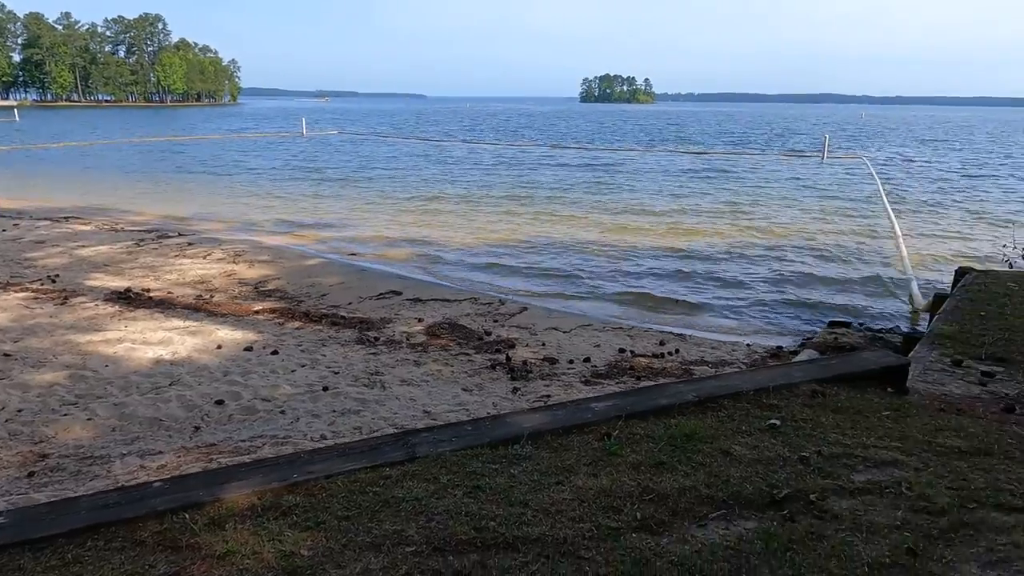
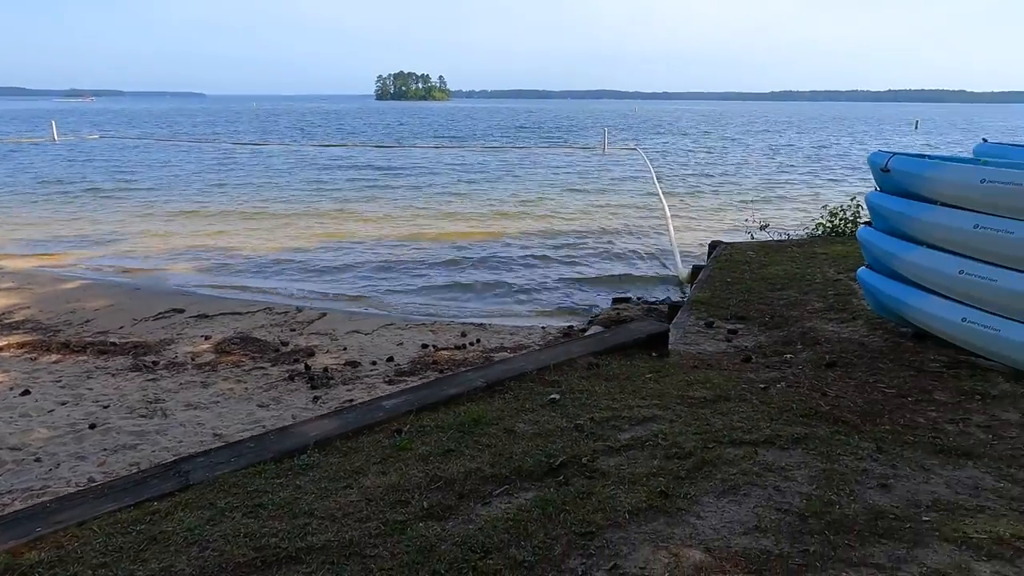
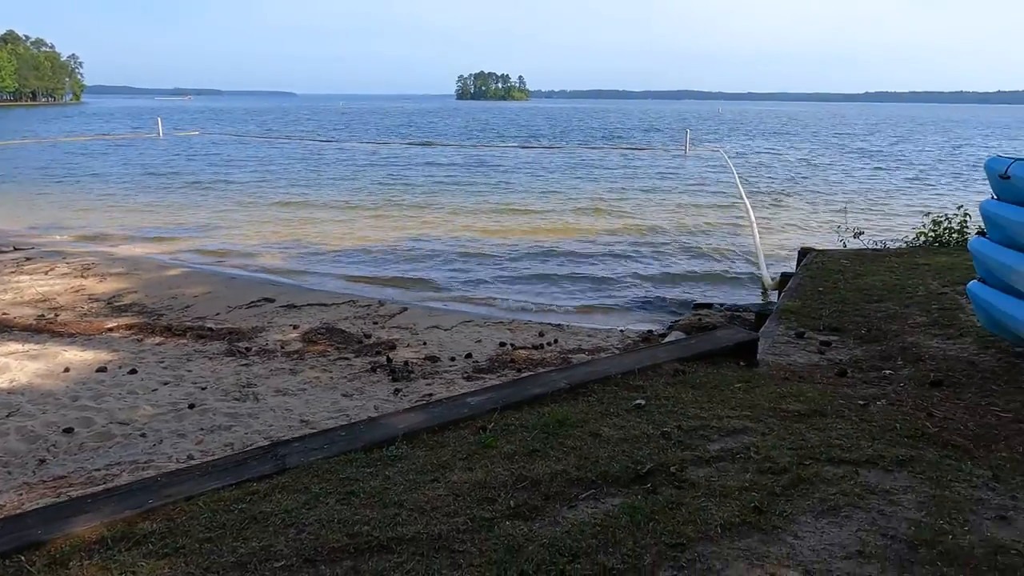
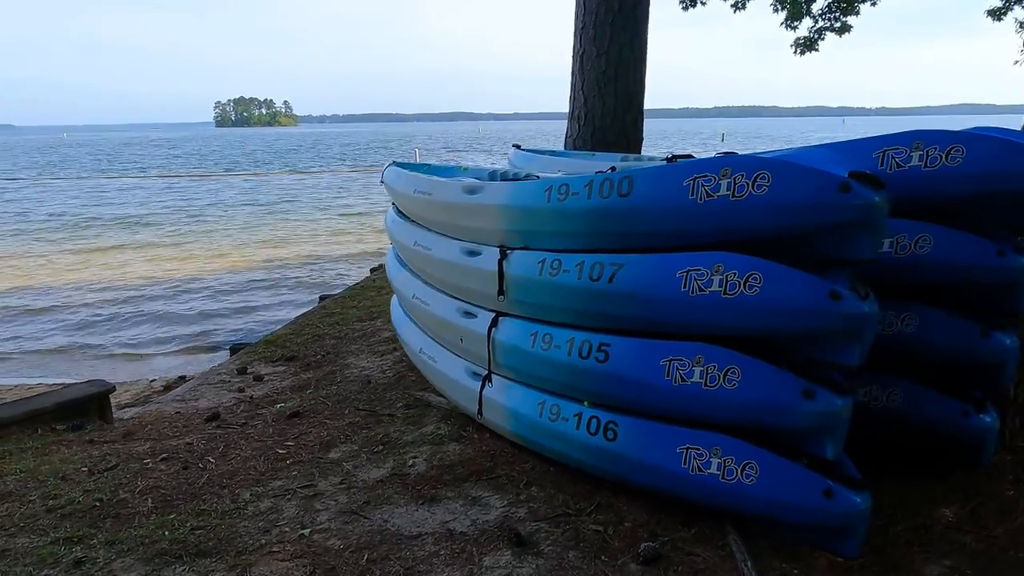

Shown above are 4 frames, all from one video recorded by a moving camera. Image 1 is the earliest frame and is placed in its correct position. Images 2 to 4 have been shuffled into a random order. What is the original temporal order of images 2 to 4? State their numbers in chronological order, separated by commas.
3, 2, 4
